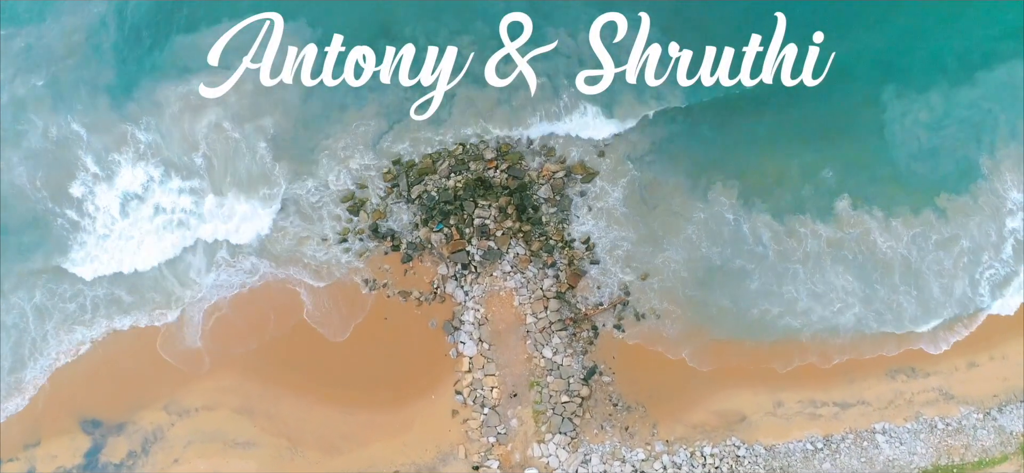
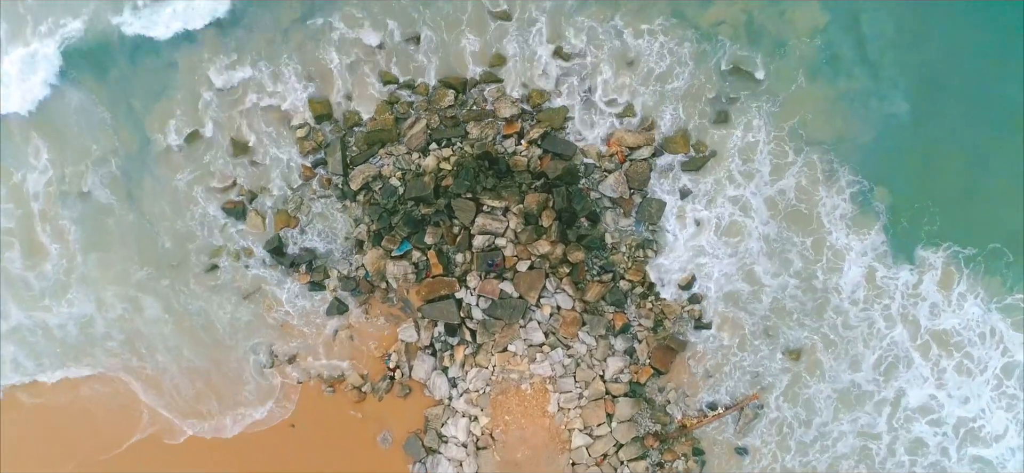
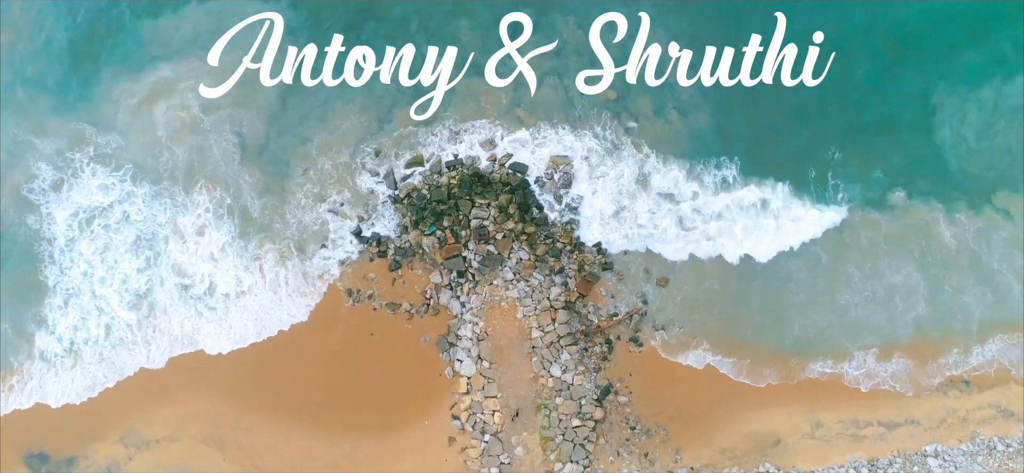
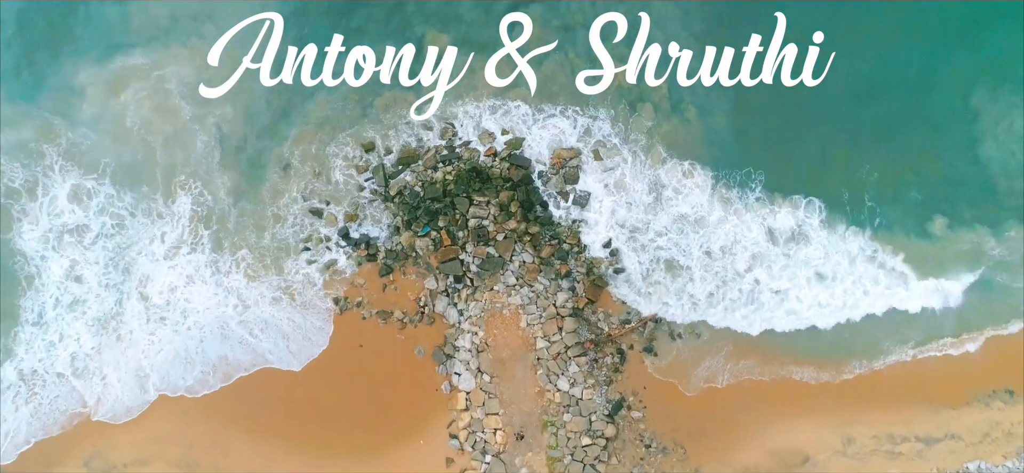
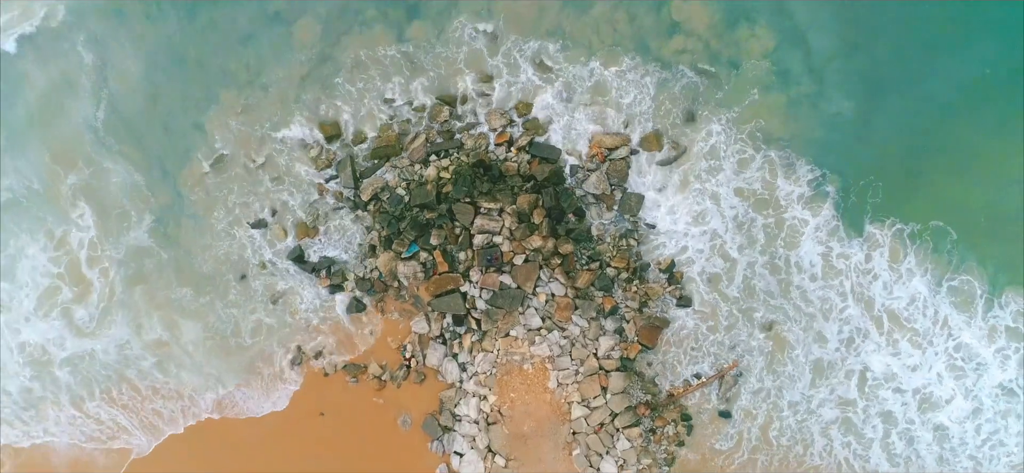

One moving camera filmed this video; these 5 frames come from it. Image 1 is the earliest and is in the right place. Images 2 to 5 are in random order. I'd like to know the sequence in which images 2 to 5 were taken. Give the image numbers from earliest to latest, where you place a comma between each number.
3, 4, 5, 2
